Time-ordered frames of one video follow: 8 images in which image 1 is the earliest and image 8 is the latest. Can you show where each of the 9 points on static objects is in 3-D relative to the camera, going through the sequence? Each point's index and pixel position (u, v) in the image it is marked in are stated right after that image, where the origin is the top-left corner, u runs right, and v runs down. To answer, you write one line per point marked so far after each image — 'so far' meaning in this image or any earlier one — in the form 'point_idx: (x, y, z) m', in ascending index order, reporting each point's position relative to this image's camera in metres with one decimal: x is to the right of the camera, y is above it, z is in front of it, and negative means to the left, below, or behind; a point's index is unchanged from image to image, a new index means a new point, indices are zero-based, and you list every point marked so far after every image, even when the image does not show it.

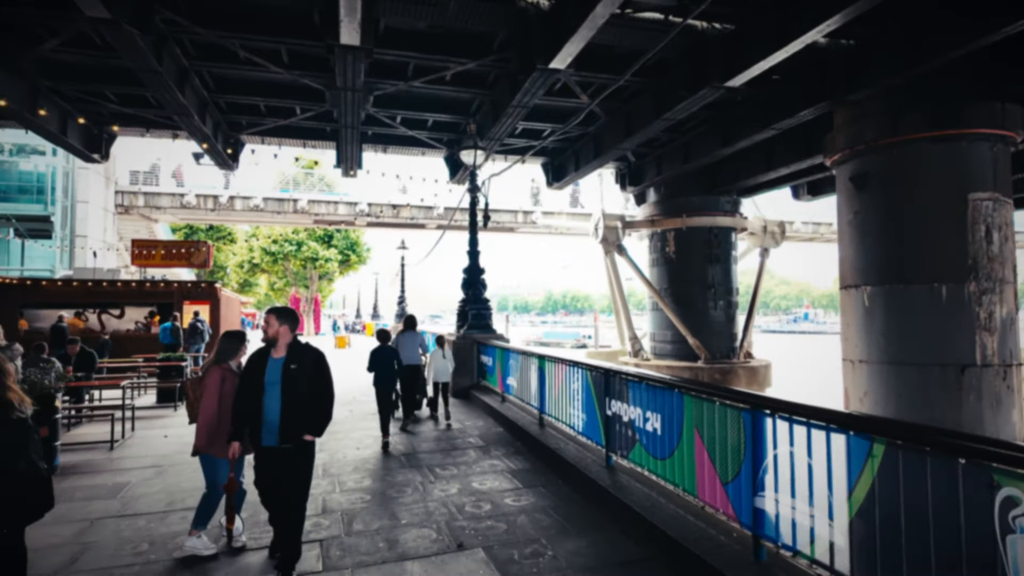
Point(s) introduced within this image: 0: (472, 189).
0: (-0.7, +1.6, +9.7) m
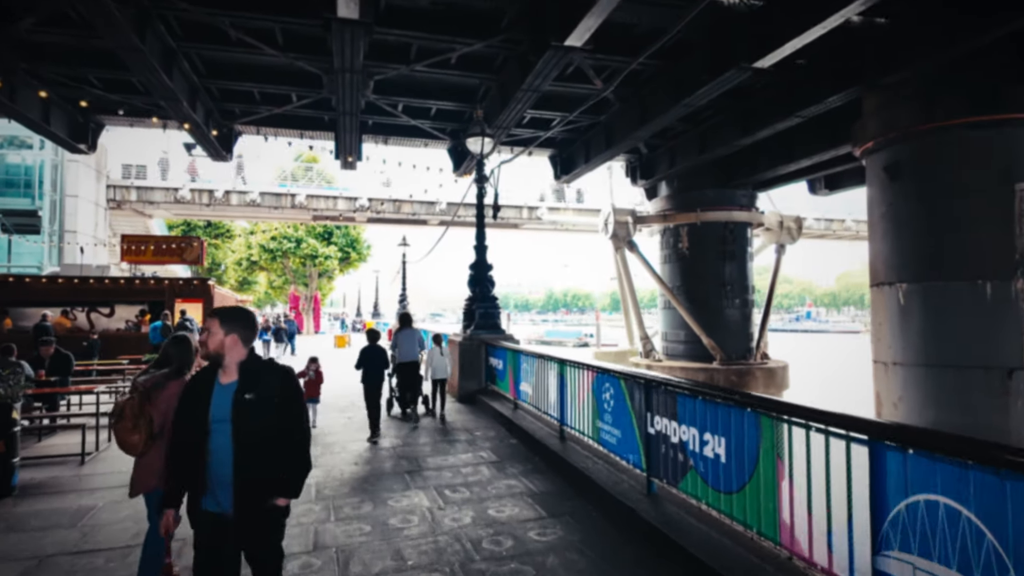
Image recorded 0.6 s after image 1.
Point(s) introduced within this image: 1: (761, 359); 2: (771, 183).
0: (-0.5, +1.7, +9.1) m
1: (+6.0, -1.7, +14.4) m
2: (+6.4, +2.6, +14.7) m
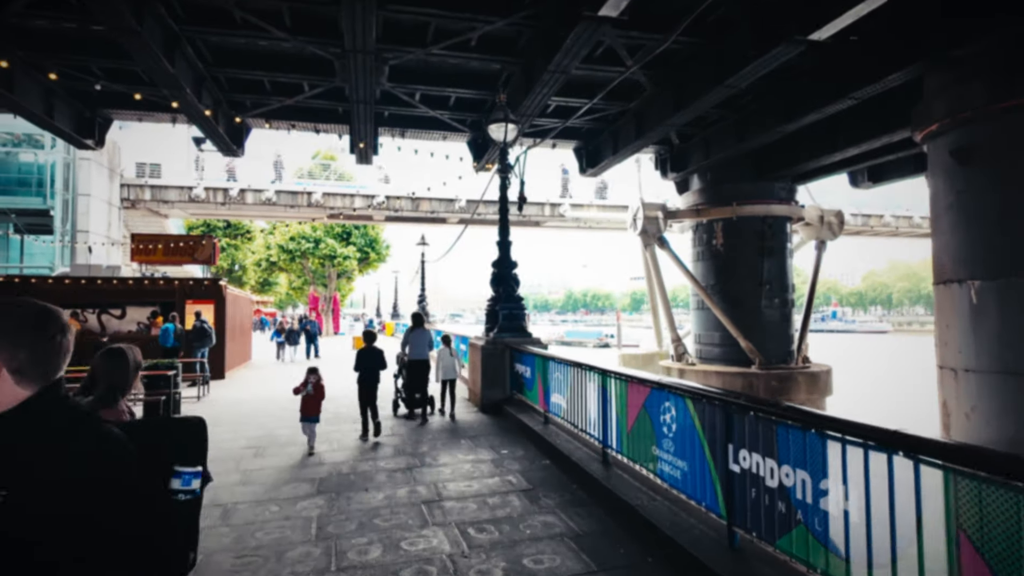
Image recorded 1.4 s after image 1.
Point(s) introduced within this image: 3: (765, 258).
0: (-0.1, +1.7, +8.4) m
1: (+6.5, -1.7, +13.5) m
2: (+6.9, +2.6, +13.8) m
3: (+5.6, +0.7, +13.3) m
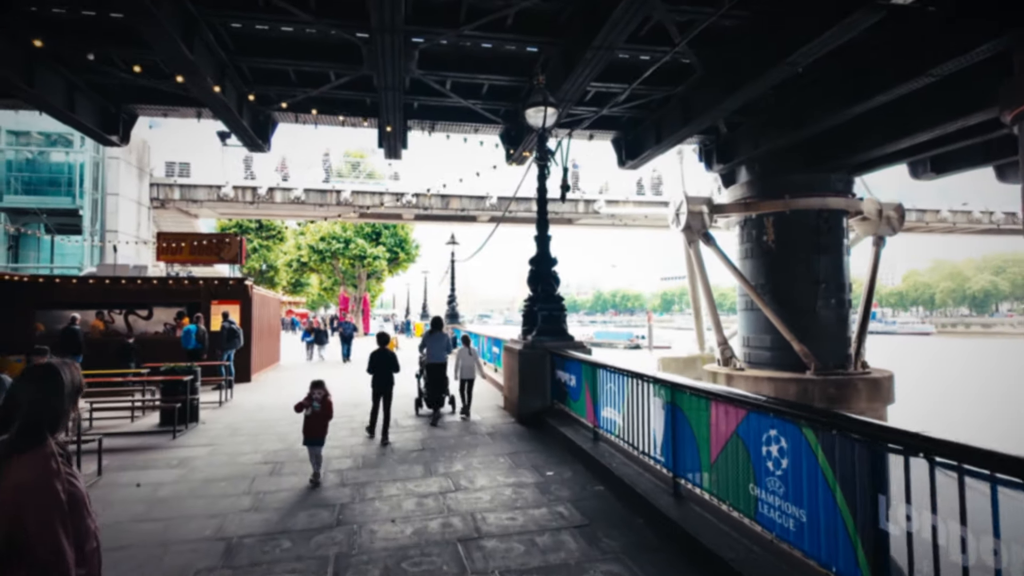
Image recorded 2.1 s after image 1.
0: (+0.4, +1.7, +7.8) m
1: (+7.3, -1.7, +12.5) m
2: (+7.7, +2.6, +12.8) m
3: (+6.4, +0.7, +12.3) m
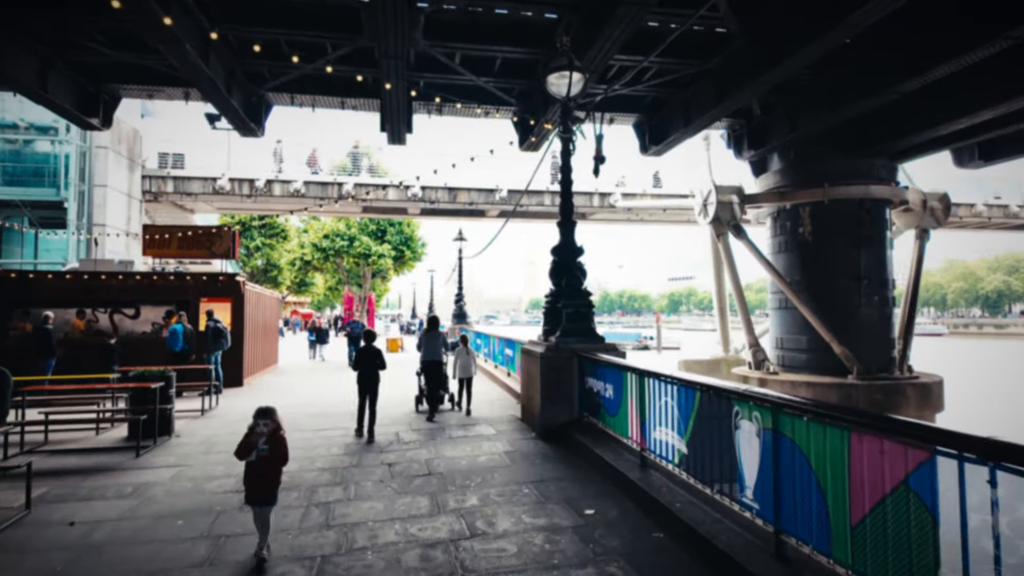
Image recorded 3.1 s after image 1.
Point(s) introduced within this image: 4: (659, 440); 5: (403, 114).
0: (+0.6, +1.8, +6.8) m
1: (+7.5, -1.6, +11.4) m
2: (+8.0, +2.7, +11.7) m
3: (+6.6, +0.8, +11.3) m
4: (+1.0, -1.1, +4.4) m
5: (-1.9, +3.1, +10.5) m
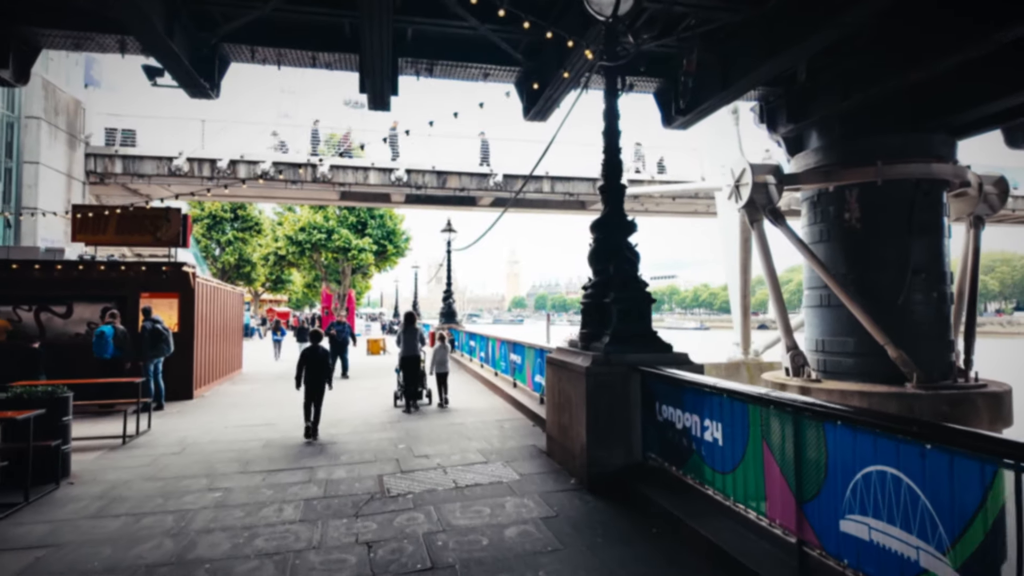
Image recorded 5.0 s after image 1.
0: (+0.8, +1.8, +5.1) m
1: (+7.6, -1.5, +9.9) m
2: (+8.0, +2.8, +10.2) m
3: (+6.7, +0.8, +9.8) m
4: (+1.3, -1.0, +2.7) m
5: (-1.8, +3.2, +8.7) m
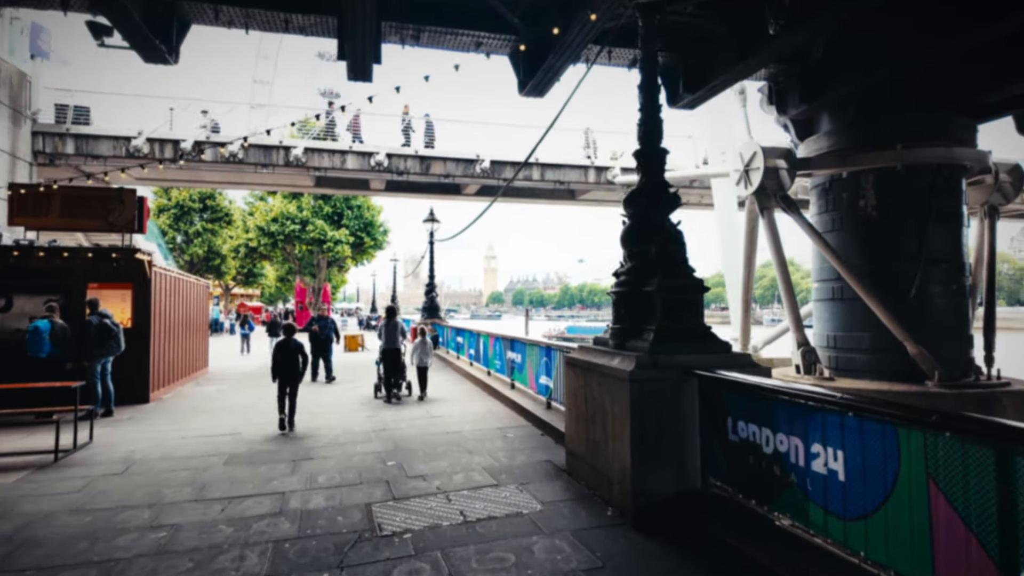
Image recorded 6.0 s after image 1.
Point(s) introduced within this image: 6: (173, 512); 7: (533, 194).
0: (+0.9, +1.9, +4.3) m
1: (+7.5, -1.4, +9.4) m
2: (+7.9, +2.9, +9.7) m
3: (+6.6, +1.0, +9.2) m
4: (+1.5, -0.9, +2.0) m
5: (-1.8, +3.3, +7.8) m
6: (-2.1, -1.4, +3.7) m
7: (+0.7, +3.1, +20.0) m
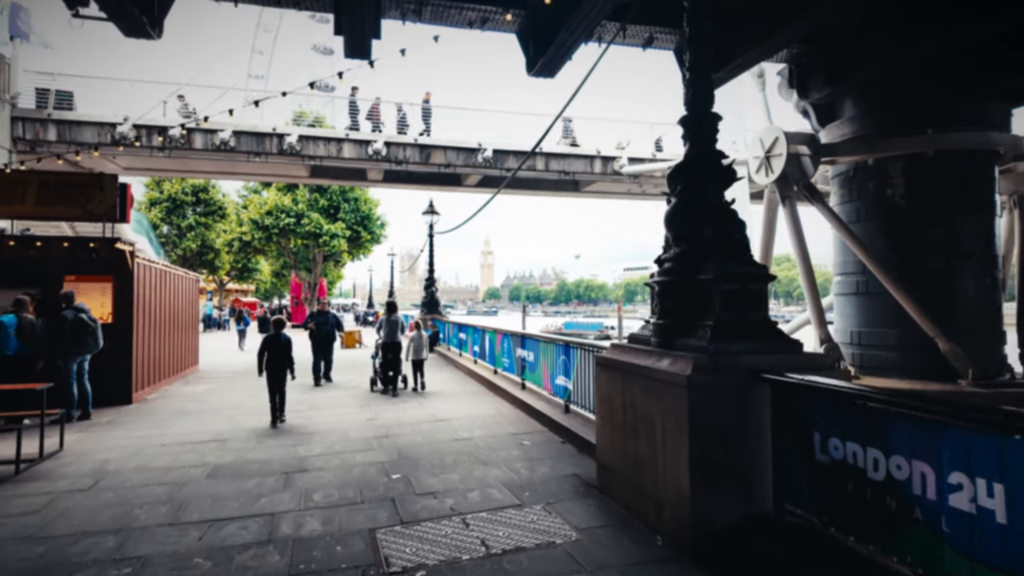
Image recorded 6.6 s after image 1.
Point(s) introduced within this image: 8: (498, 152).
0: (+1.0, +2.0, +3.7) m
1: (+7.6, -1.3, +8.9) m
2: (+8.0, +3.0, +9.2) m
3: (+6.7, +1.1, +8.7) m
4: (+1.6, -0.9, +1.4) m
5: (-1.7, +3.4, +7.2) m
6: (-2.0, -1.3, +3.2) m
7: (+0.7, +3.3, +19.4) m
8: (-0.7, +4.2, +19.6) m
